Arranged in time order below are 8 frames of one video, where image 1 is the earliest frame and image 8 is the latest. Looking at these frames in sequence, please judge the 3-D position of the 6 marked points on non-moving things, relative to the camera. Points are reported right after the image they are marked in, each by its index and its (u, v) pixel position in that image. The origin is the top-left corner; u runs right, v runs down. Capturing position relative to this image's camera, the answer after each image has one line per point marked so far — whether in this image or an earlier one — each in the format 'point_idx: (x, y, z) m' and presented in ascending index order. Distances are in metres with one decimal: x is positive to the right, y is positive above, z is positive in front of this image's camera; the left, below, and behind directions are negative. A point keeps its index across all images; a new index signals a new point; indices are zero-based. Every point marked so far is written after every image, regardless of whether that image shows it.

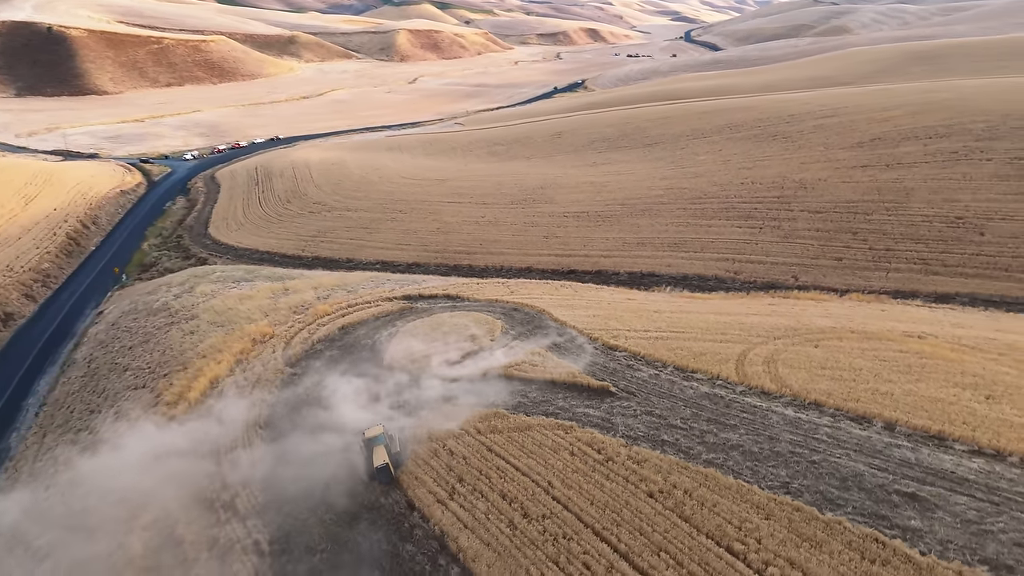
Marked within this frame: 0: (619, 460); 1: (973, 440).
0: (+2.3, -3.7, +15.4) m
1: (+9.4, -3.1, +14.7) m
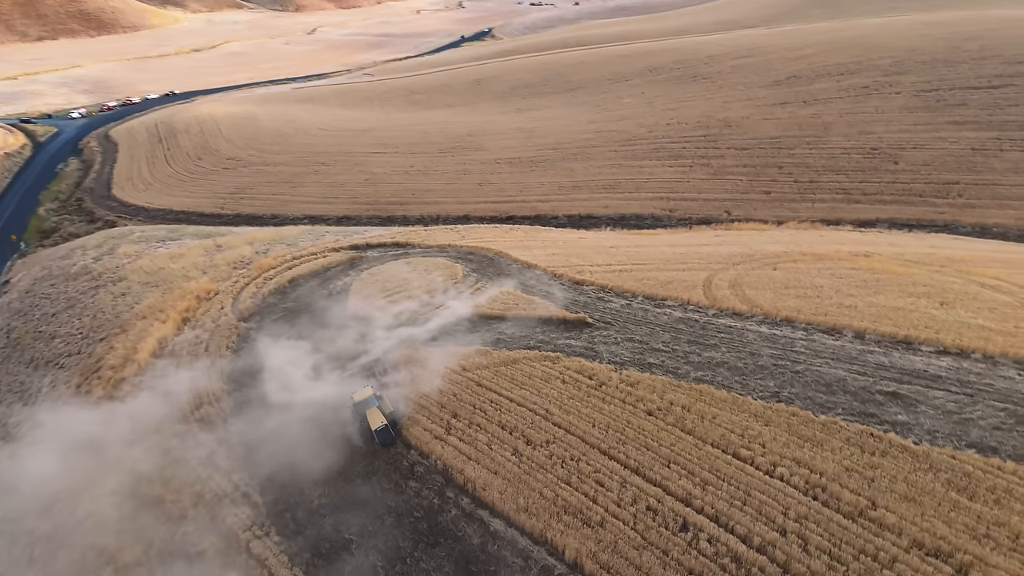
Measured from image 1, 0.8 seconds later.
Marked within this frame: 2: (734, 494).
0: (+2.2, -2.1, +15.7) m
1: (+9.3, -1.2, +15.7) m
2: (+3.7, -3.4, +12.1) m
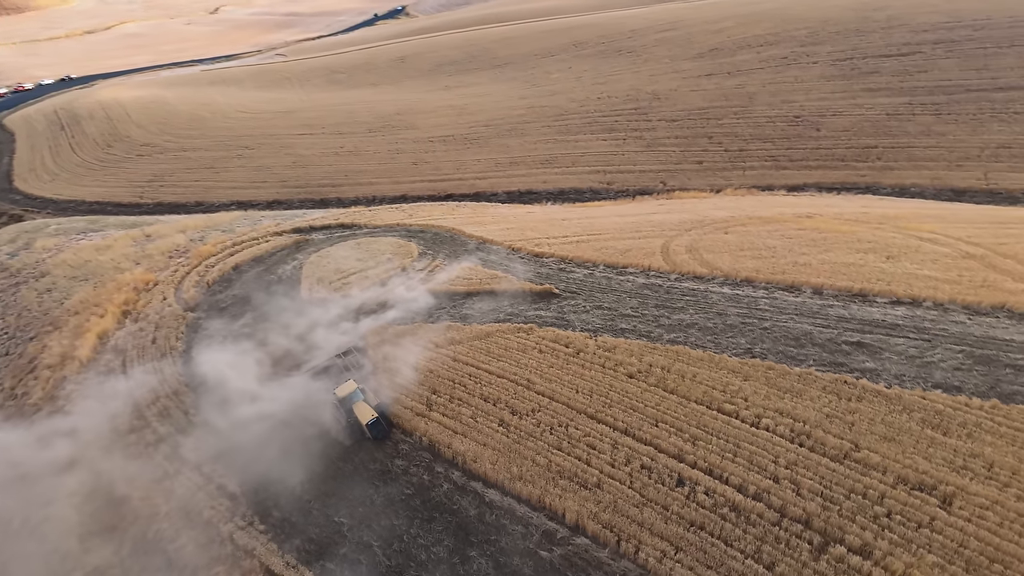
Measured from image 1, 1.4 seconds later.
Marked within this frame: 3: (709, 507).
0: (+1.7, -1.4, +15.9) m
1: (+8.7, -0.1, +16.6) m
2: (+3.7, -2.7, +12.5) m
3: (+3.1, -3.5, +11.5) m
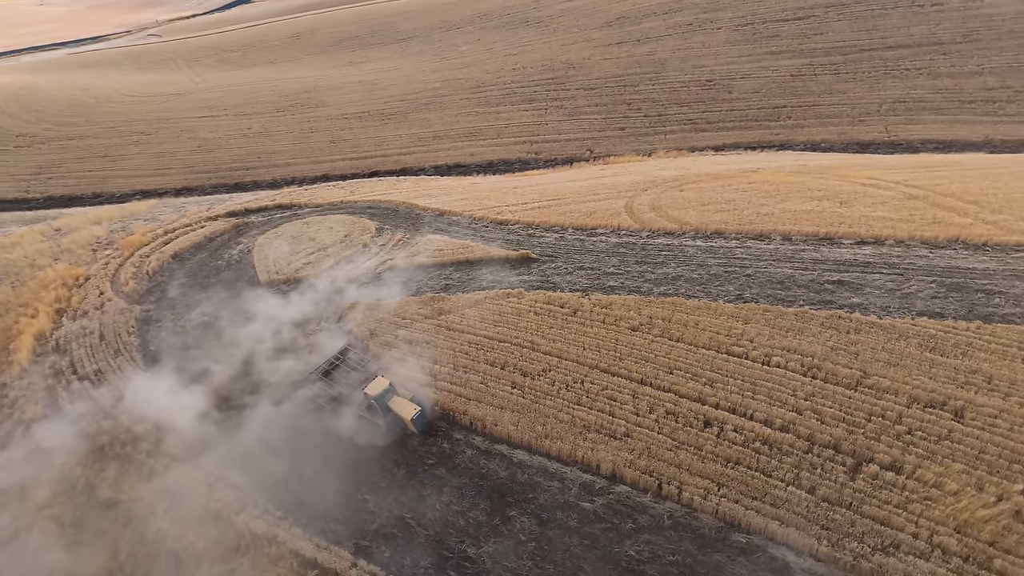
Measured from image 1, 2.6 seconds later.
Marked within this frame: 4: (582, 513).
0: (+1.7, -0.5, +16.1) m
1: (+8.4, +1.3, +17.7) m
2: (+4.1, -1.8, +13.0) m
3: (+3.8, -2.6, +12.0) m
4: (+1.1, -3.7, +11.8) m
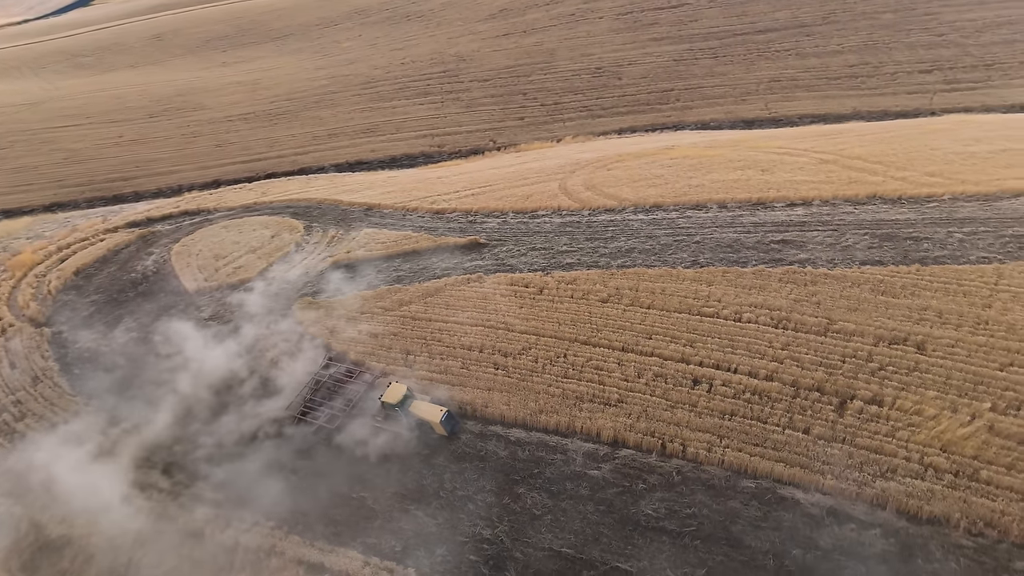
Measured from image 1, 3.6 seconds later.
0: (+0.9, 0.0, +16.2) m
1: (+7.1, +2.3, +18.9) m
2: (+3.9, -1.0, +13.6) m
3: (+3.8, -1.9, +12.6) m
4: (+1.3, -3.2, +12.0) m
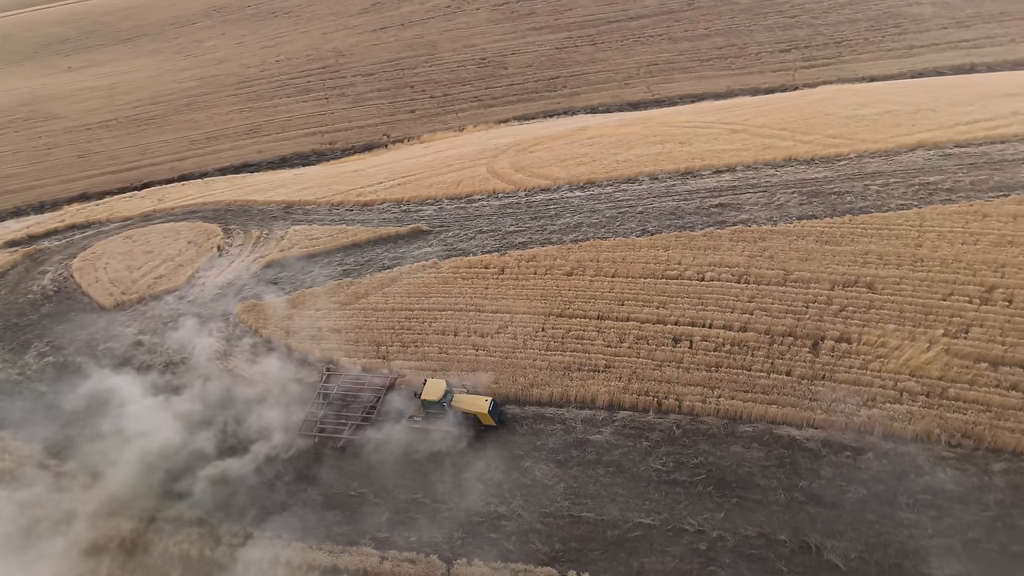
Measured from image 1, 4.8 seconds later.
0: (0.0, +0.5, +16.2) m
1: (+5.4, +3.3, +19.9) m
2: (+3.5, -0.3, +14.2) m
3: (+3.7, -1.1, +13.2) m
4: (+1.4, -2.6, +12.2) m
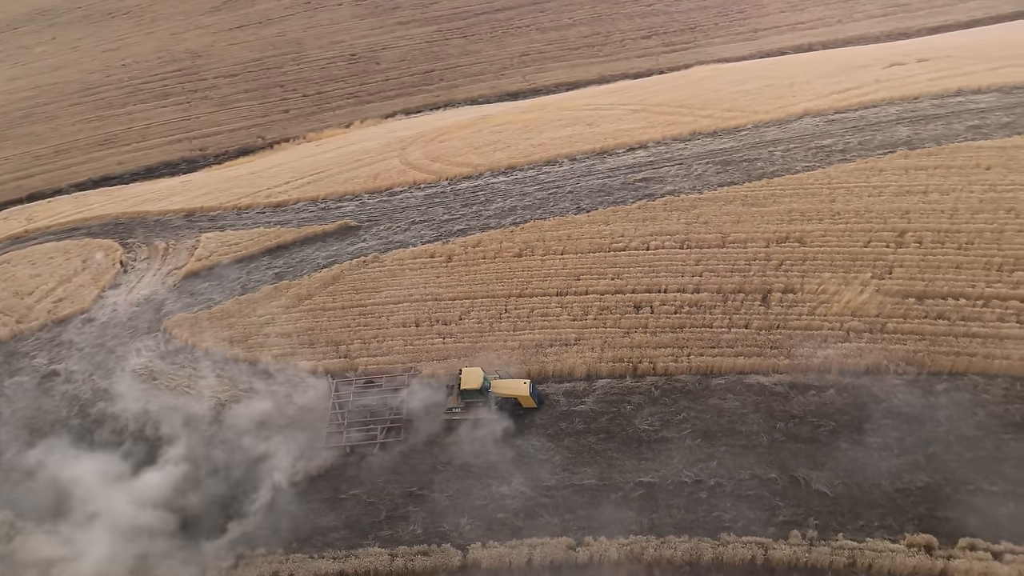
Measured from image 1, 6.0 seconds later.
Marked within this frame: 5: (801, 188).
0: (-1.2, +0.8, +16.1) m
1: (+3.1, +4.1, +20.7) m
2: (+2.7, +0.4, +14.8) m
3: (+3.1, -0.5, +13.8) m
4: (+1.2, -2.2, +12.4) m
5: (+6.6, +2.2, +16.6) m
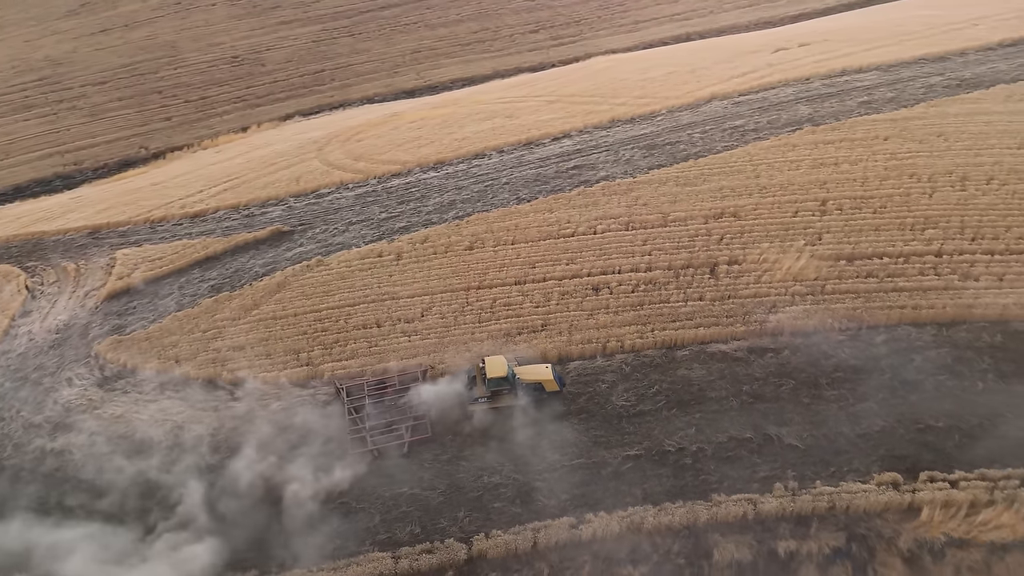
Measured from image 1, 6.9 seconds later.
0: (-2.3, +0.8, +15.9) m
1: (+1.0, +4.4, +21.1) m
2: (+1.7, +0.7, +15.2) m
3: (+2.3, -0.1, +14.3) m
4: (+0.9, -1.9, +12.7) m
5: (+5.2, +2.9, +17.5) m
